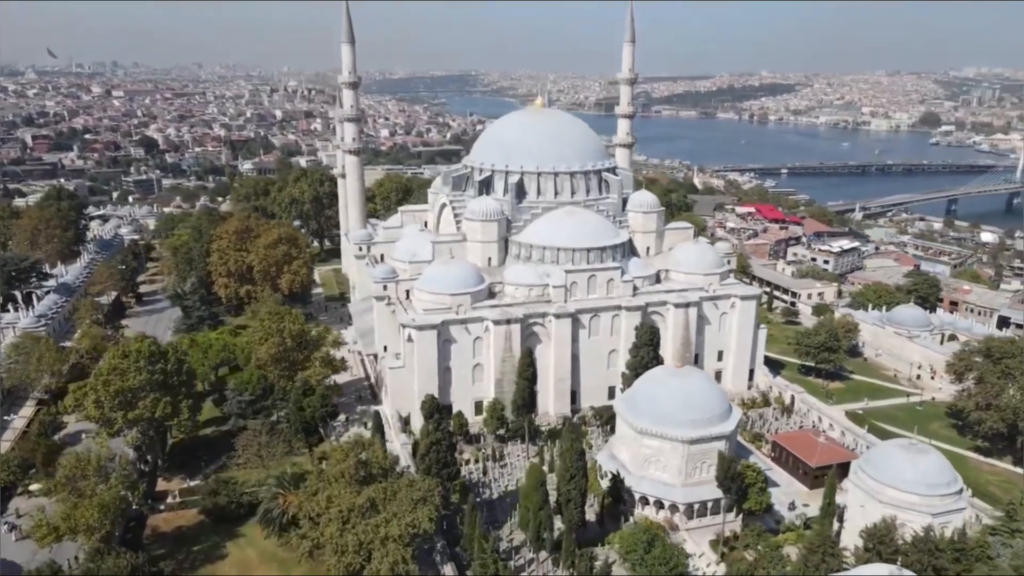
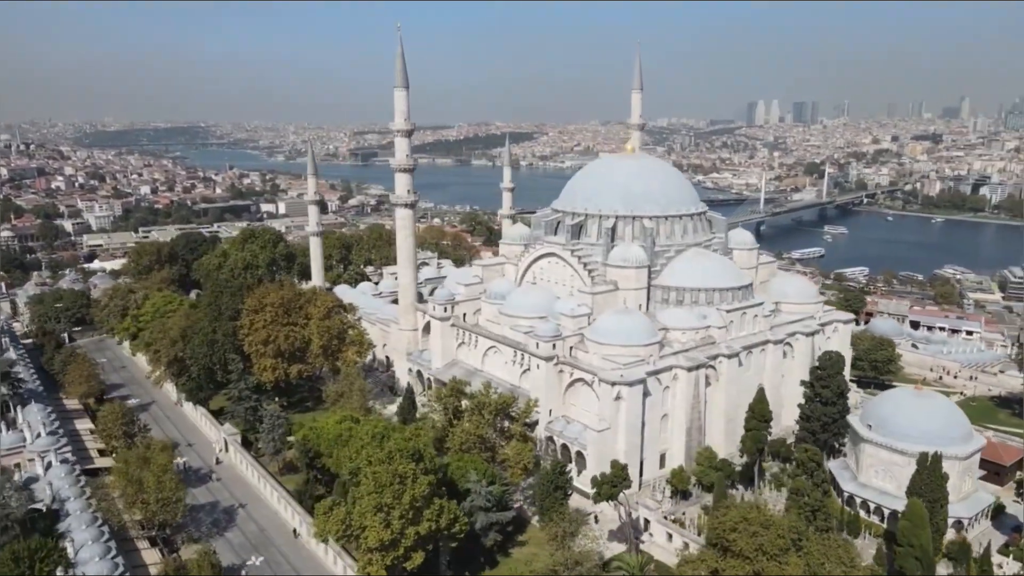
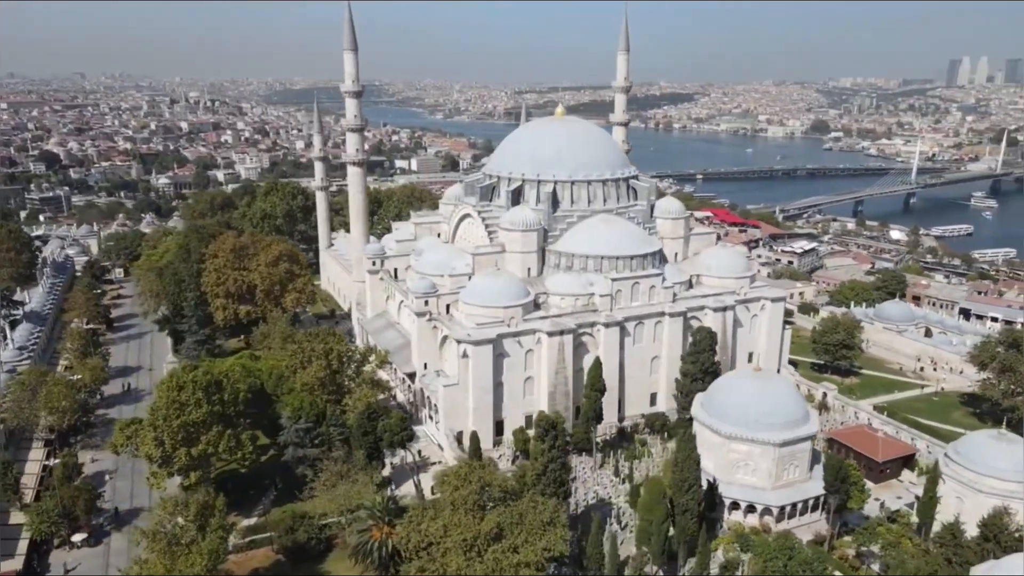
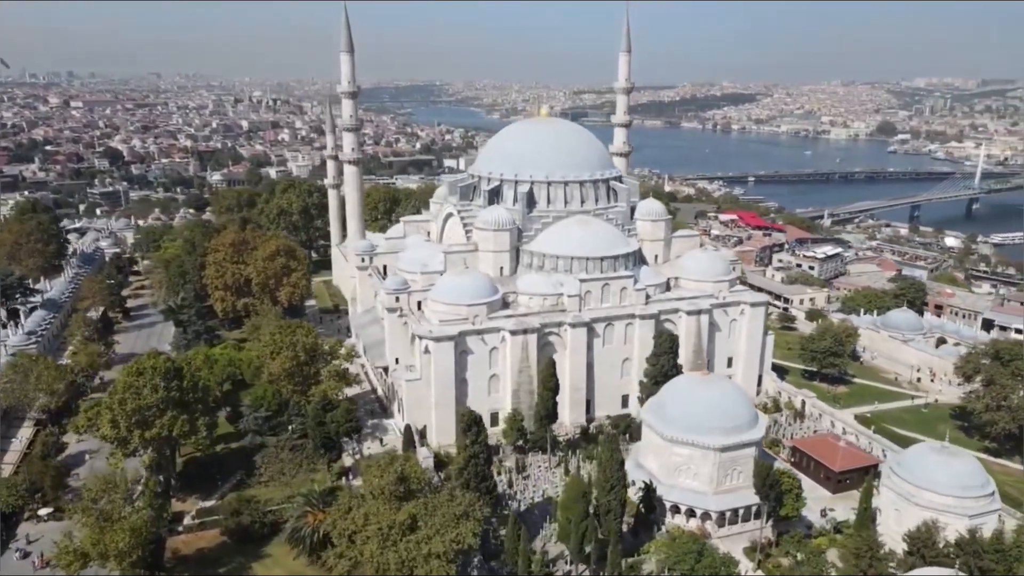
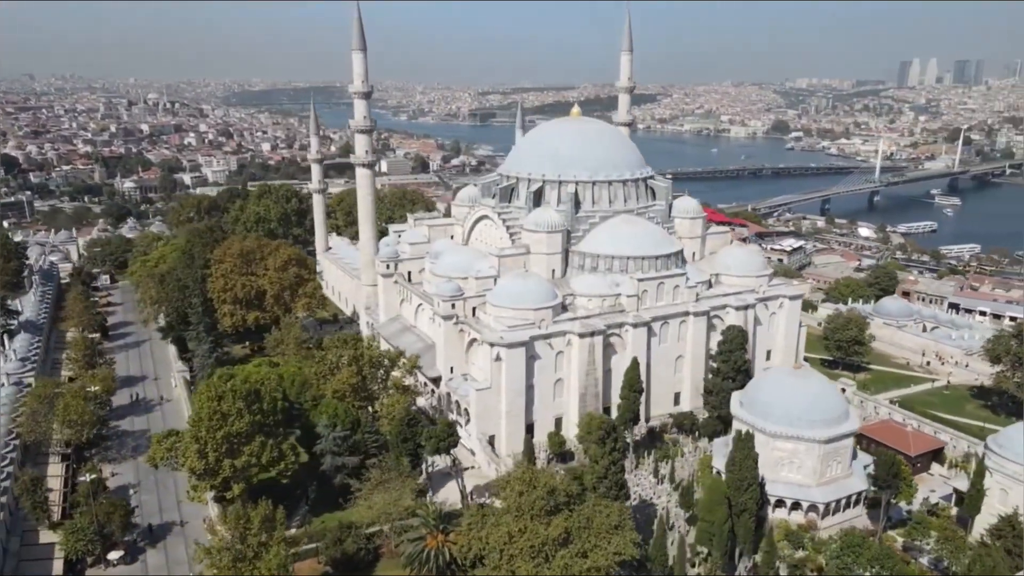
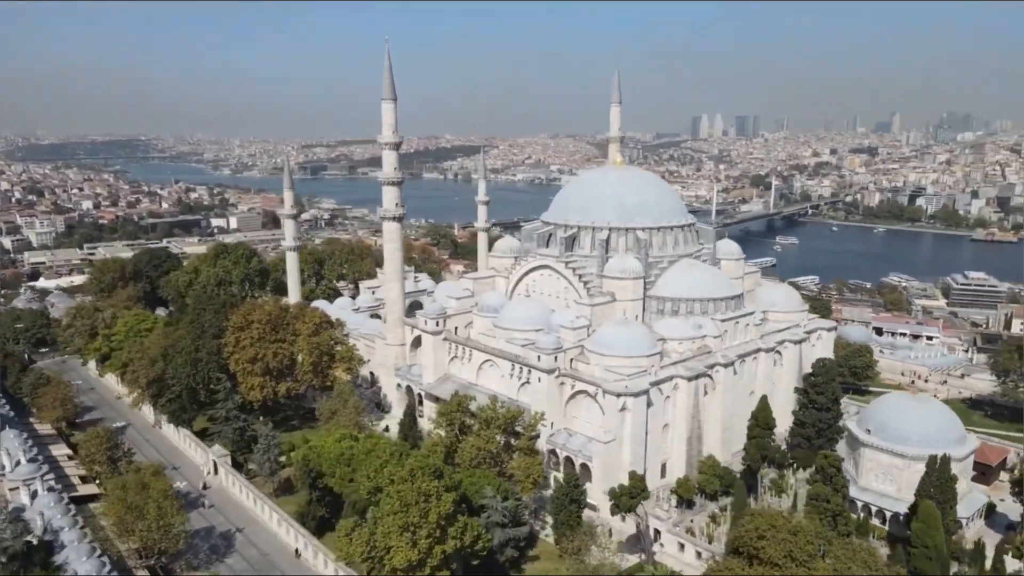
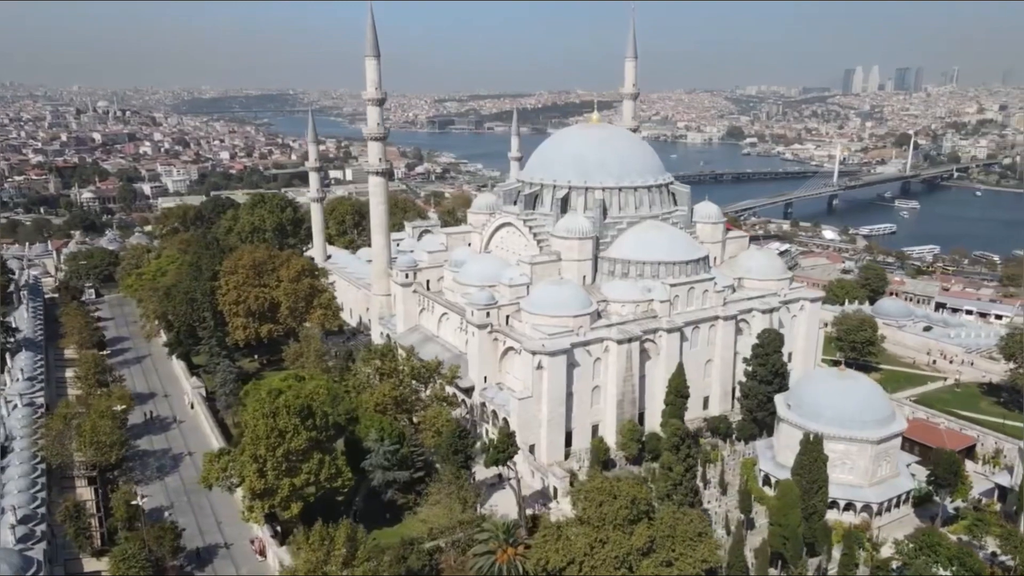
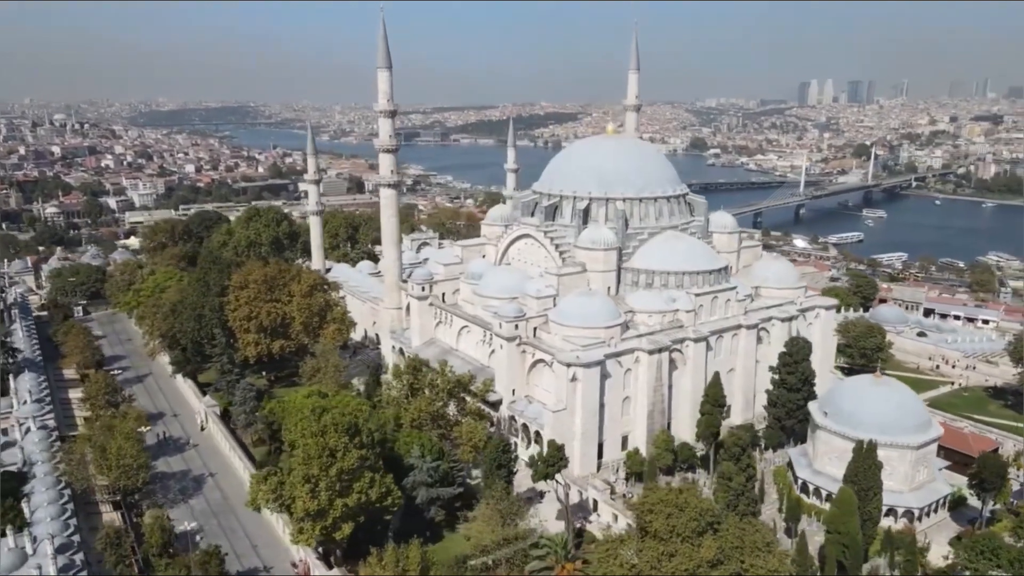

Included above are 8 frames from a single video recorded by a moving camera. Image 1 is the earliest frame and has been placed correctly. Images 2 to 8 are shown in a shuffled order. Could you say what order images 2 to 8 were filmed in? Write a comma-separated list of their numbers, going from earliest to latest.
4, 3, 5, 7, 8, 2, 6
